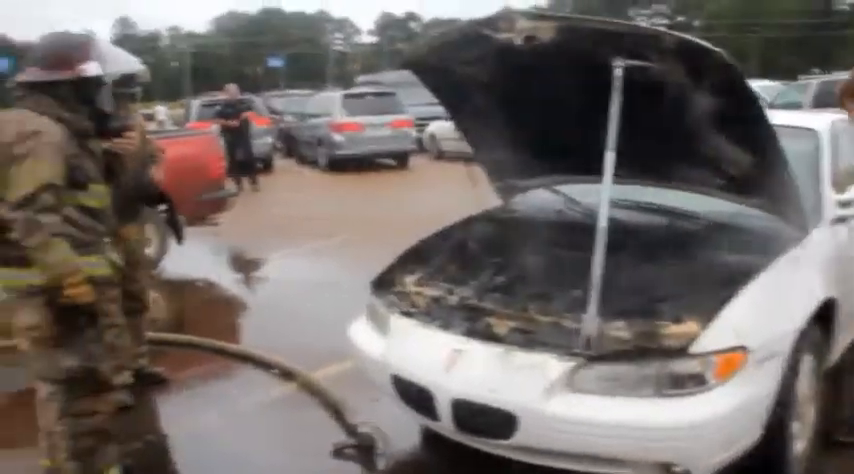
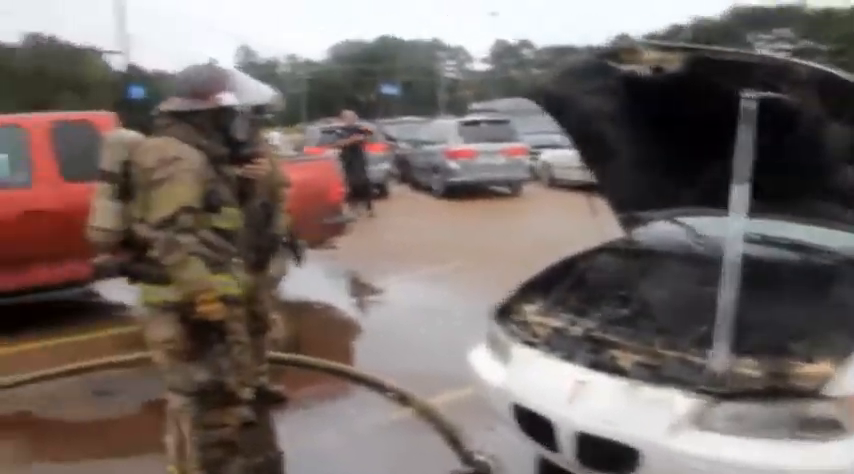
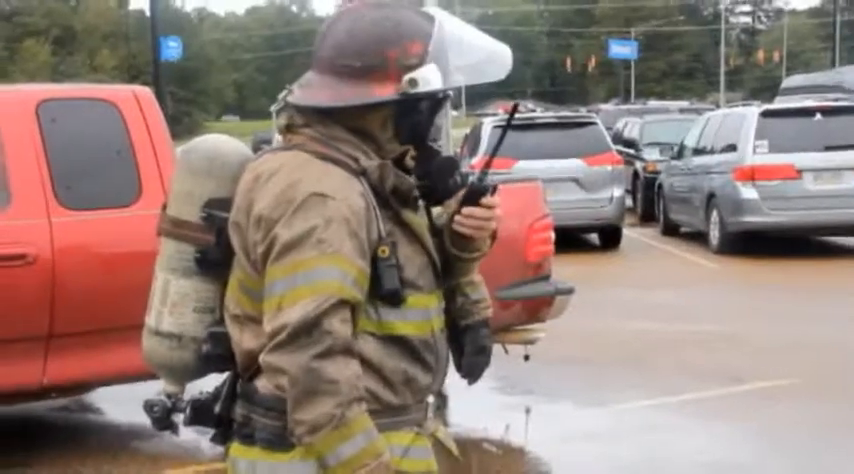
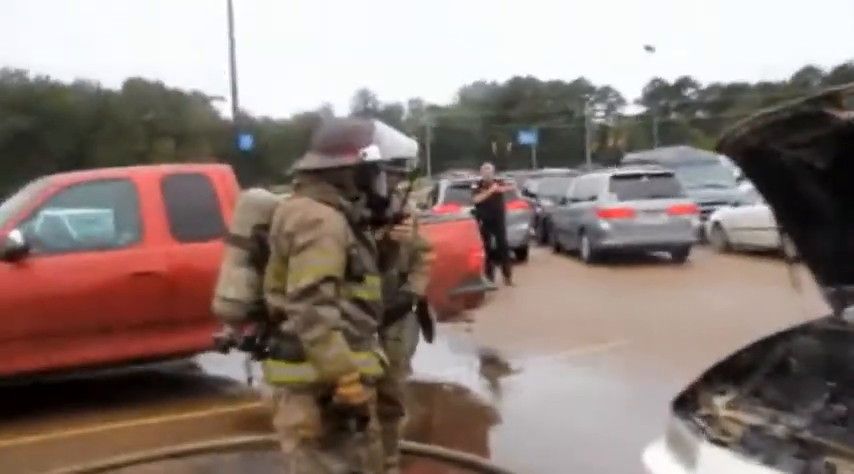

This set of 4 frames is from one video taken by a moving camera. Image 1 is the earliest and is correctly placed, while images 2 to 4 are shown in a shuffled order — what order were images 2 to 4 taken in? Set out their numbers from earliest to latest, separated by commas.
2, 4, 3
